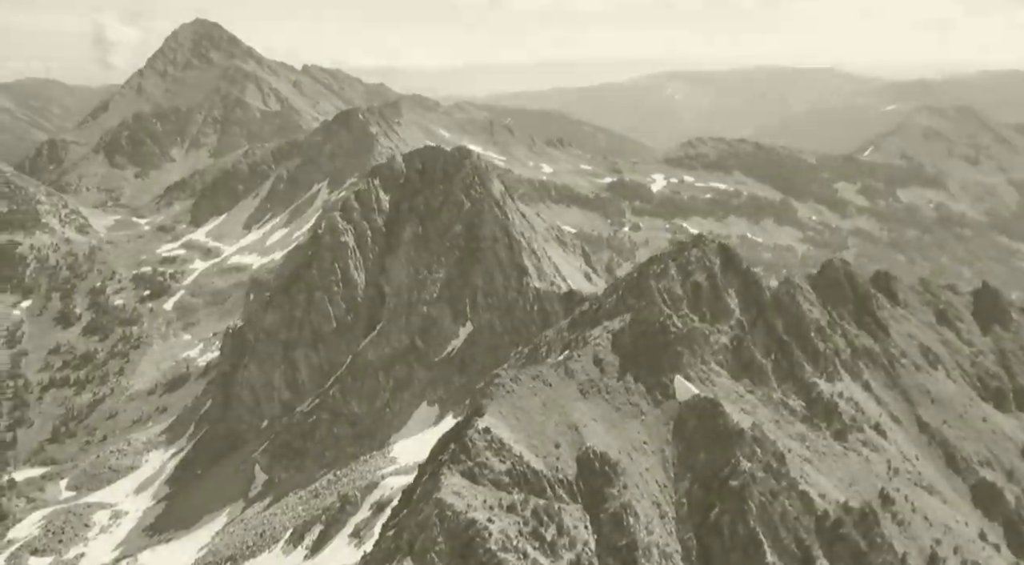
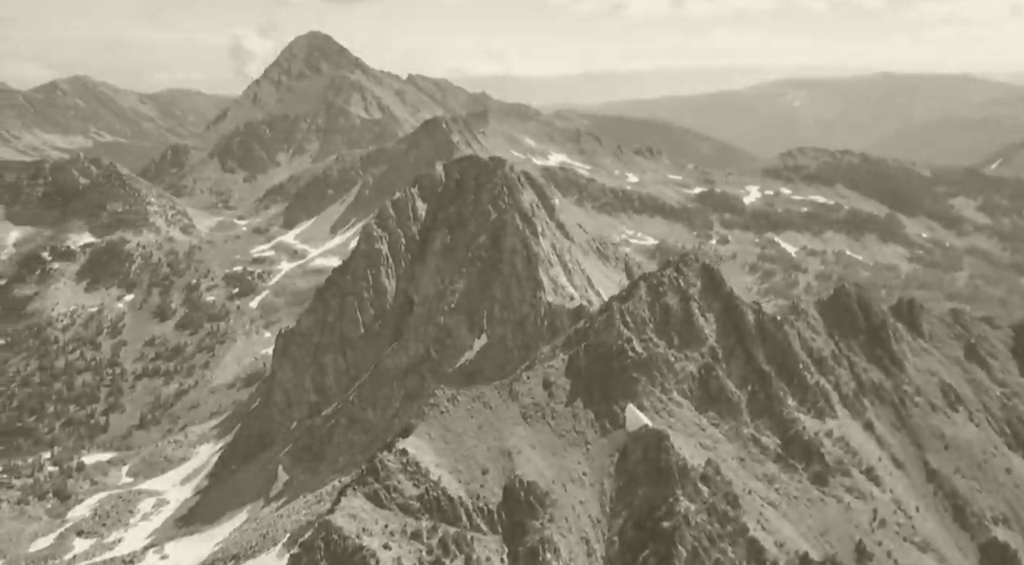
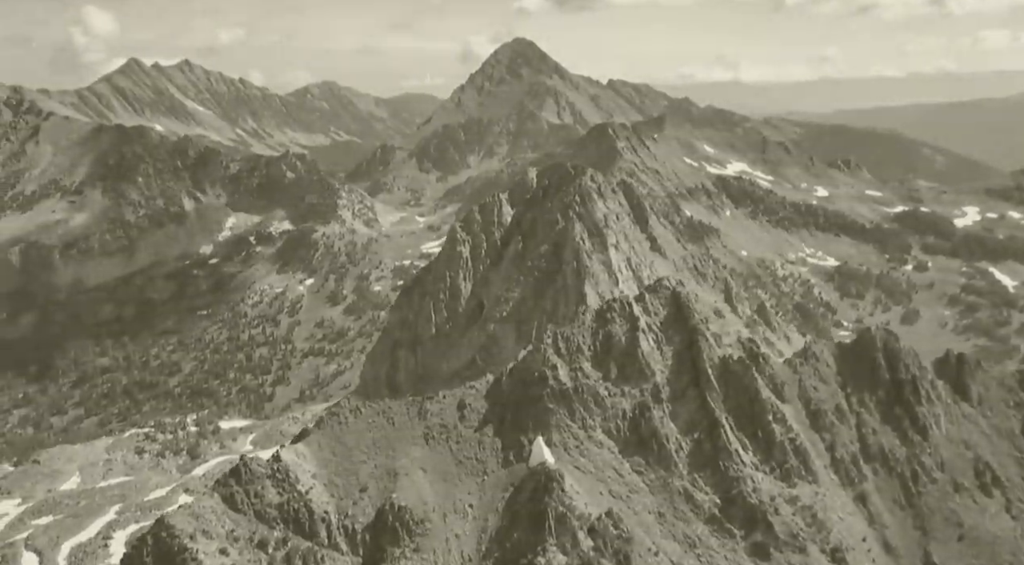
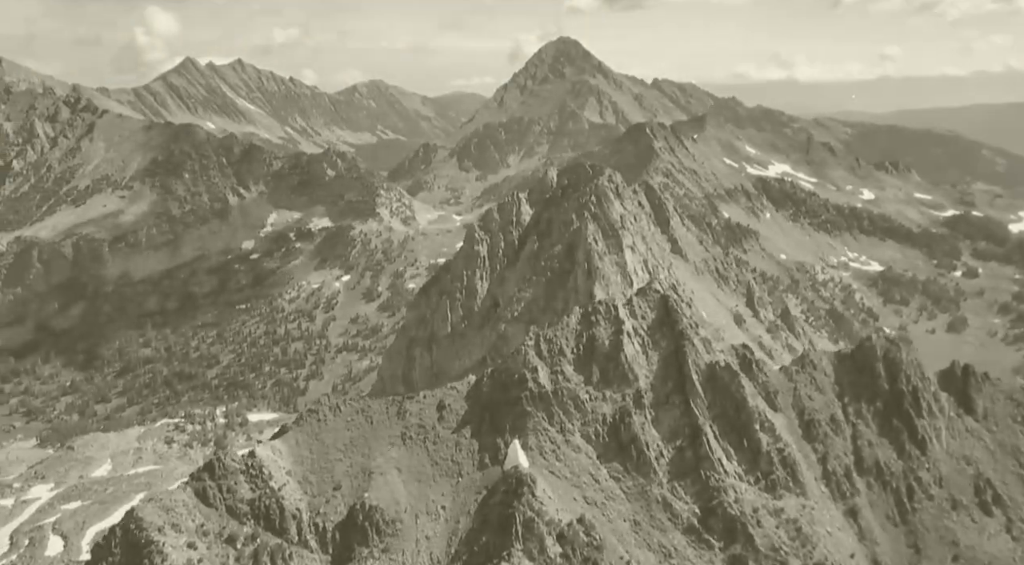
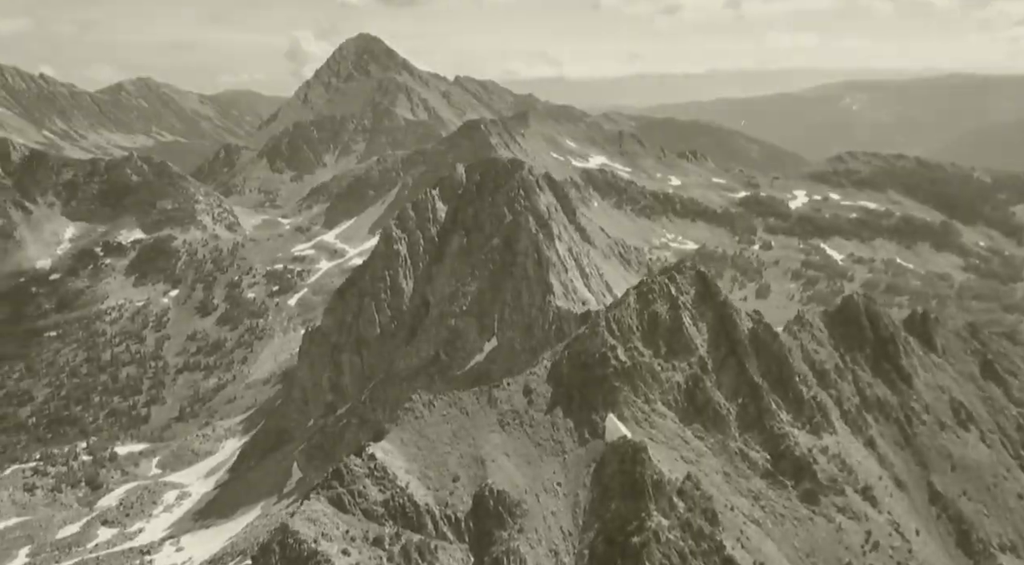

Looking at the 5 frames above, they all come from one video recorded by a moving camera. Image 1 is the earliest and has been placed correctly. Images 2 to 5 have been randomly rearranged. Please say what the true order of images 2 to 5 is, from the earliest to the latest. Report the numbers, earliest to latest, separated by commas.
2, 5, 3, 4
